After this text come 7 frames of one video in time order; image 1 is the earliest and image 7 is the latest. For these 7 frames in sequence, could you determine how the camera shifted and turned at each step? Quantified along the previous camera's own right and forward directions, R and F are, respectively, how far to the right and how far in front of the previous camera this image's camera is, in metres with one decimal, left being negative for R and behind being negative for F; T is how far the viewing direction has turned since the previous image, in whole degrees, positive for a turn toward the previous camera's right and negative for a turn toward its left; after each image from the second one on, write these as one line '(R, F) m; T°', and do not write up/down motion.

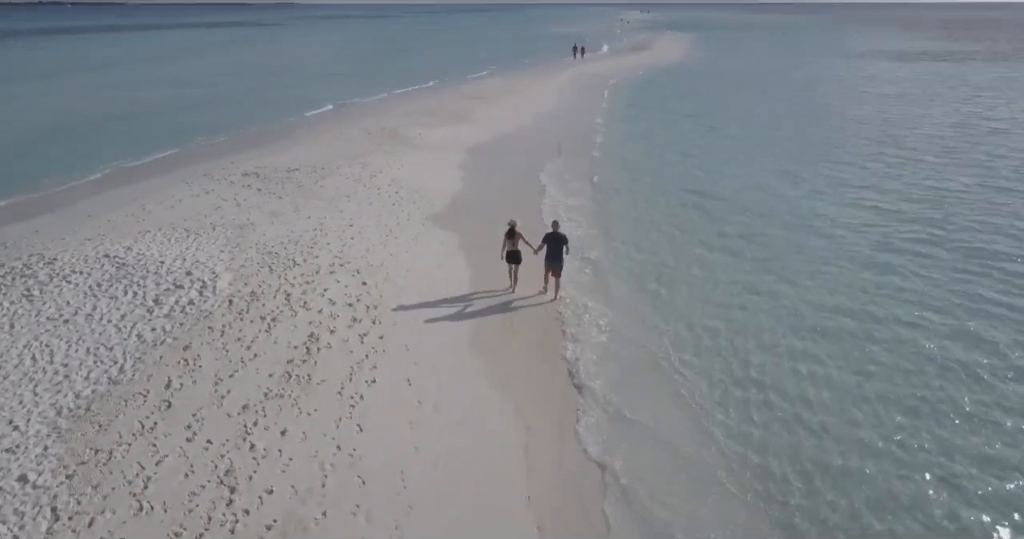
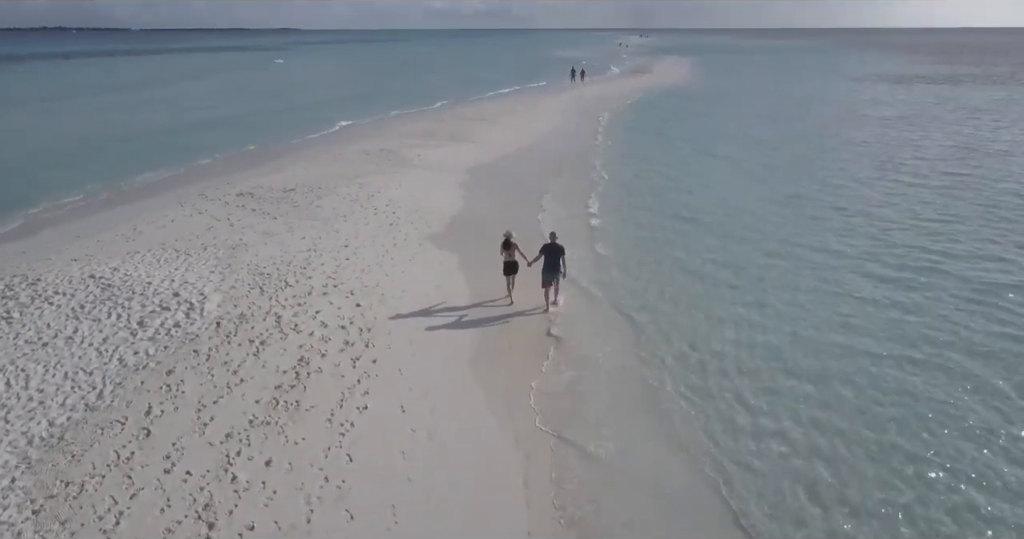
(0.0, +0.4) m; 0°
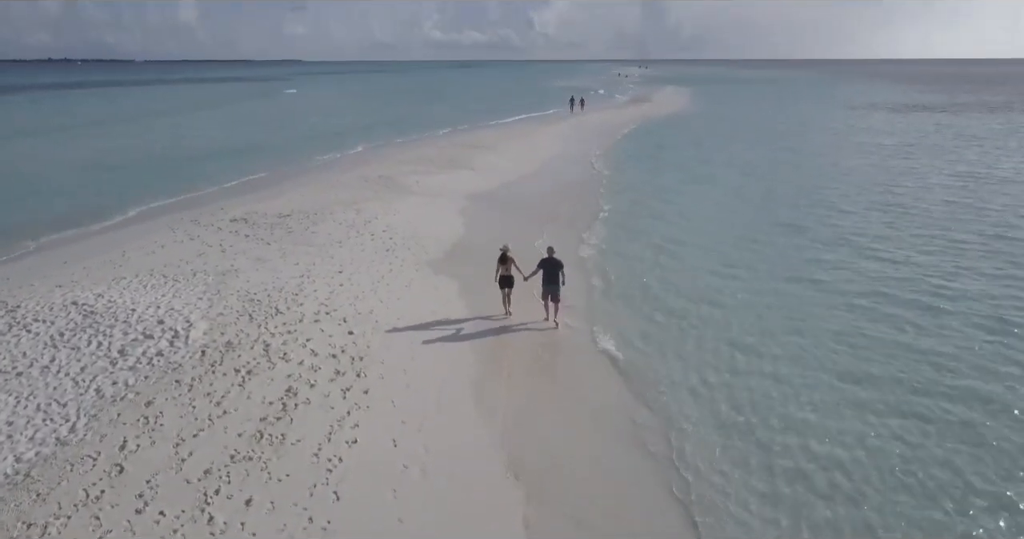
(0.0, +0.4) m; 0°
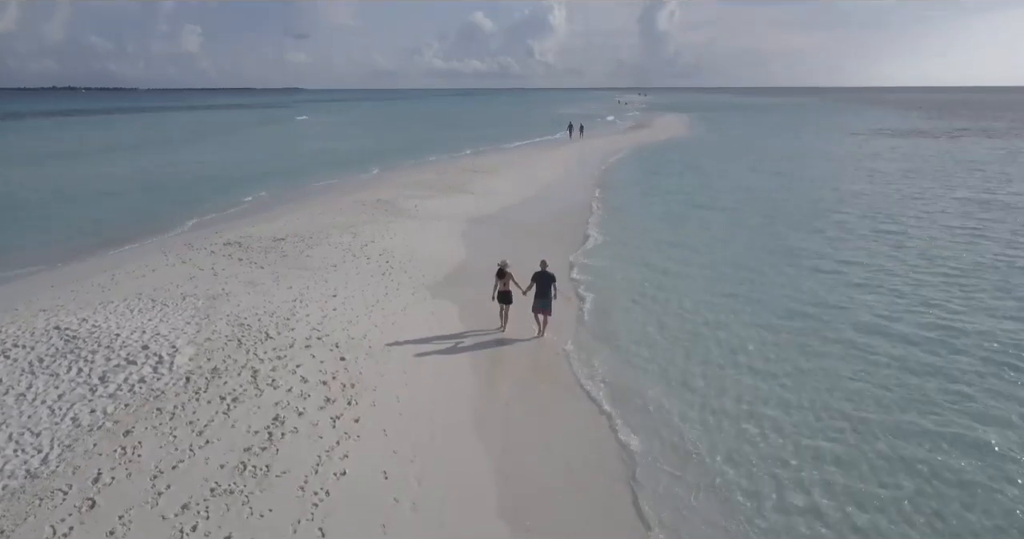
(0.0, +0.3) m; 0°
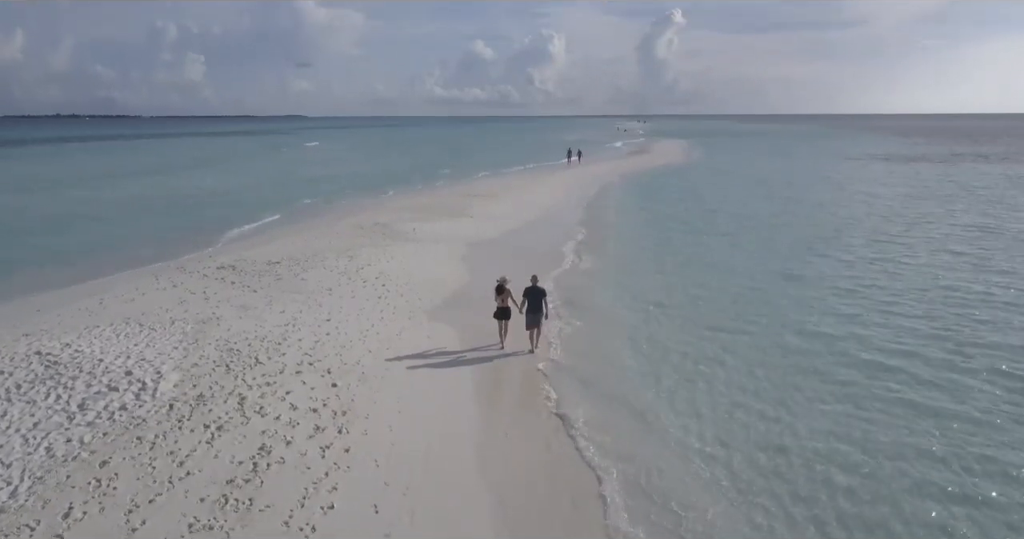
(0.0, +0.3) m; 0°
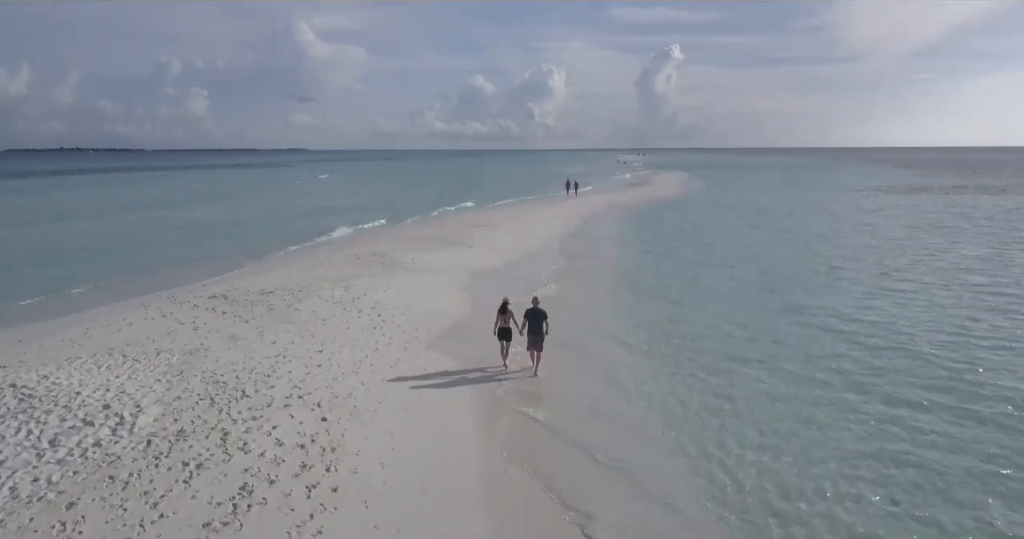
(0.0, +0.4) m; 0°
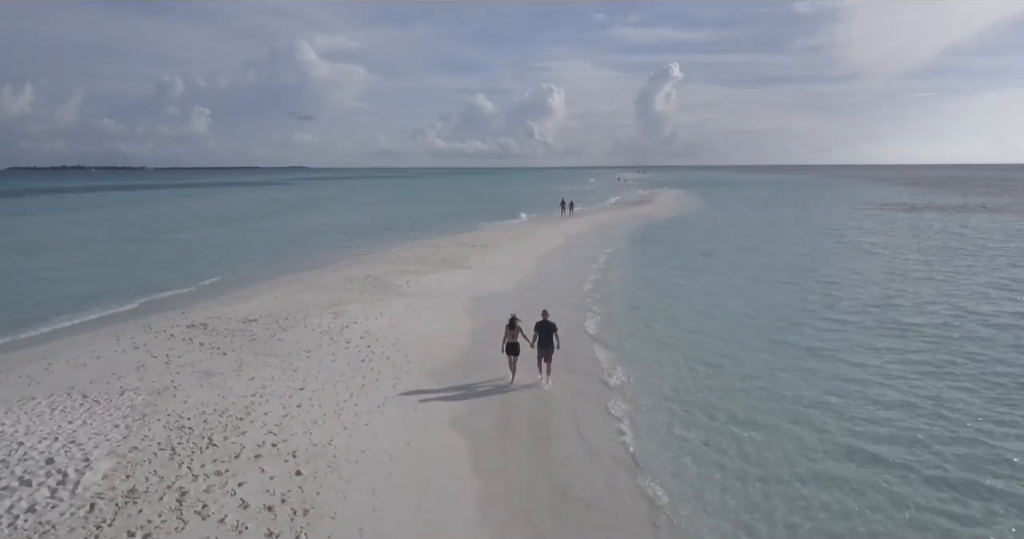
(0.0, +1.0) m; 0°
